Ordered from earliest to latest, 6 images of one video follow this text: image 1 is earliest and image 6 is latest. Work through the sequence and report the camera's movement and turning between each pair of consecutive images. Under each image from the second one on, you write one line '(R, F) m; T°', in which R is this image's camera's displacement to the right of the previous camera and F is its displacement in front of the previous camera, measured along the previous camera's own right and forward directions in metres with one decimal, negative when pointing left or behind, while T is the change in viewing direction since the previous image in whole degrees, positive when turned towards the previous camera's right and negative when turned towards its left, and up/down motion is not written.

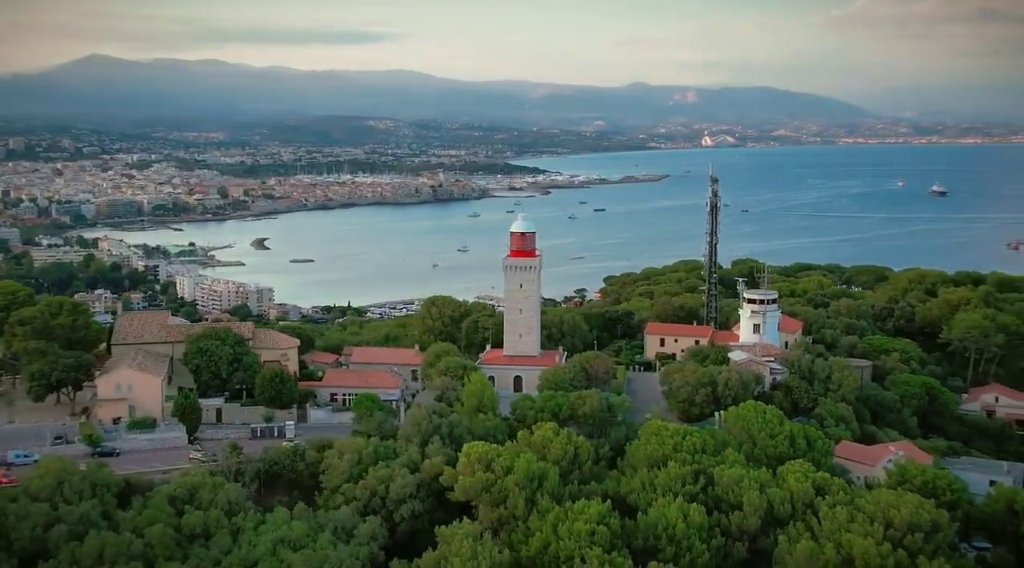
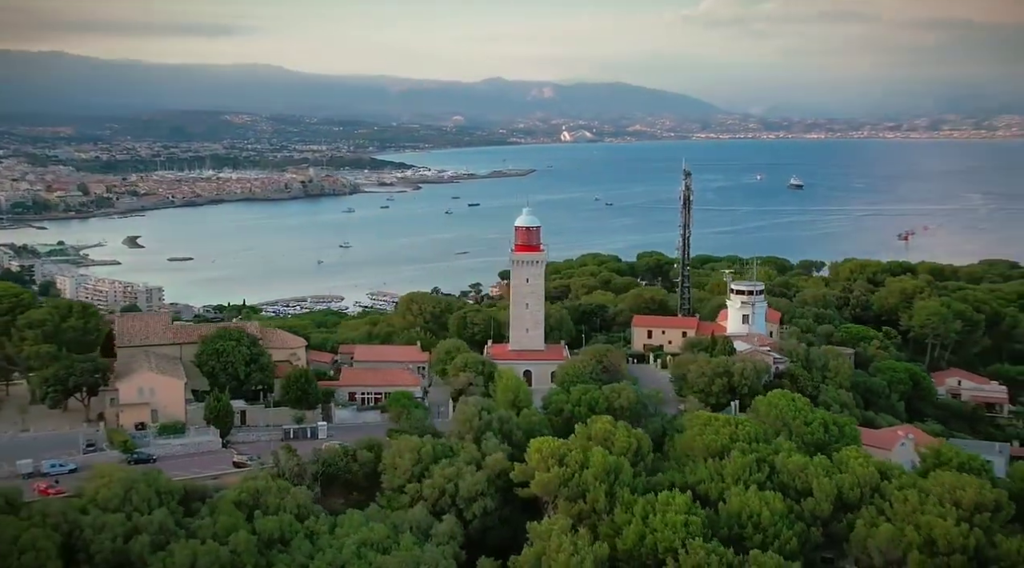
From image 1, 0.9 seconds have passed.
(-2.3, +0.3) m; +6°
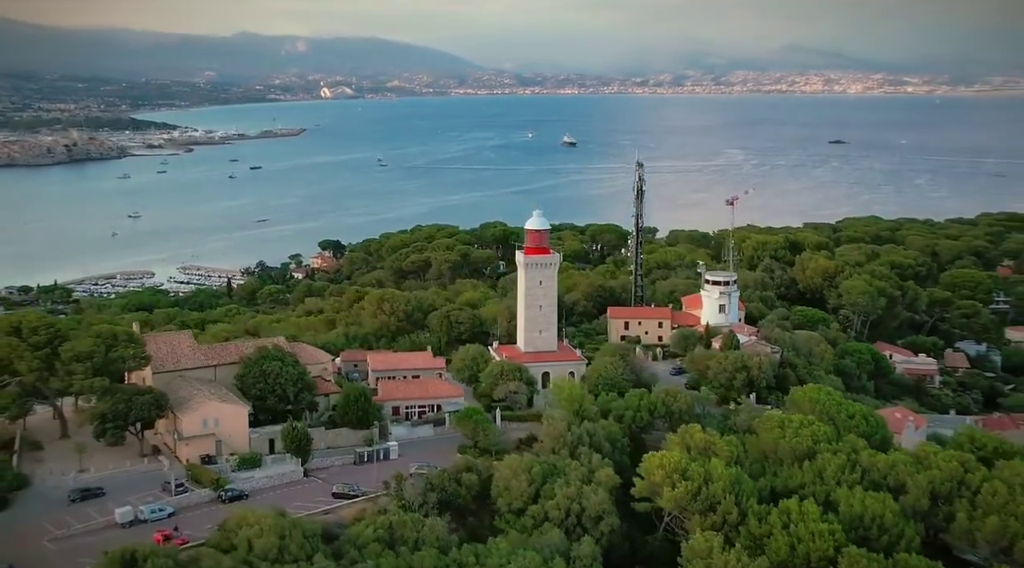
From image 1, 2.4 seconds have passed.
(-3.9, +0.4) m; +9°
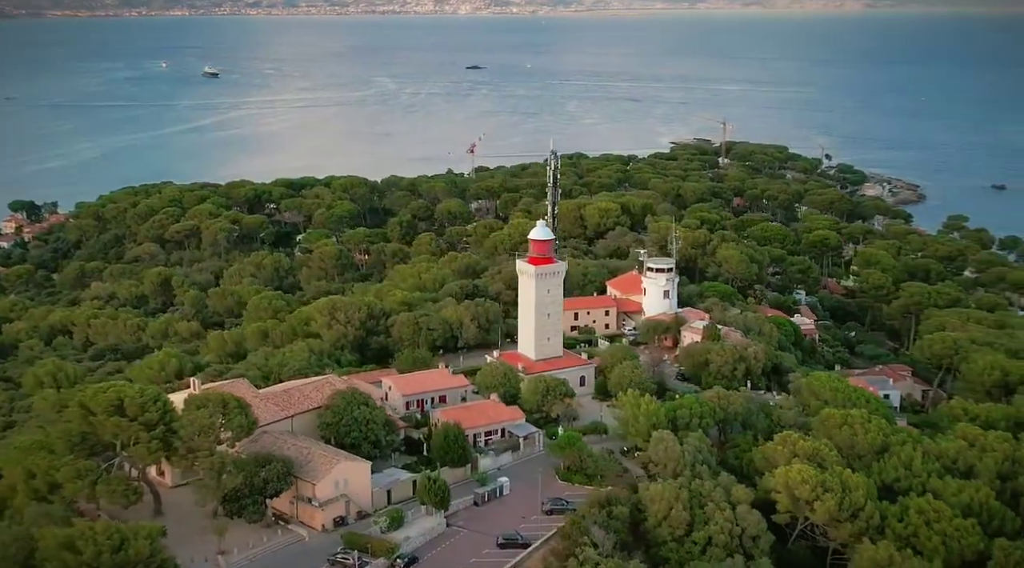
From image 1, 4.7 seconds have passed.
(-5.8, +0.7) m; +15°
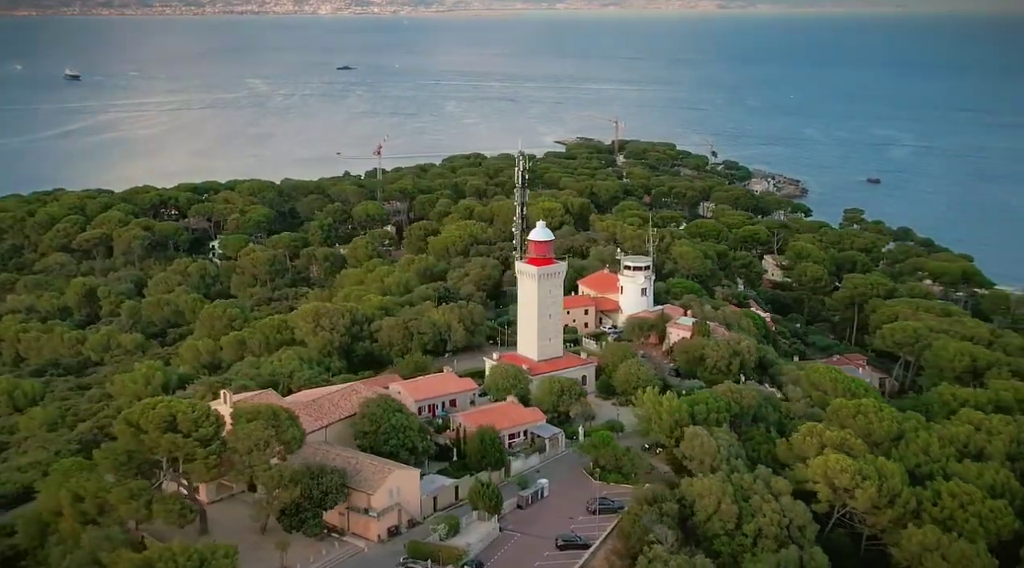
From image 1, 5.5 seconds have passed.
(-2.1, +0.1) m; +5°
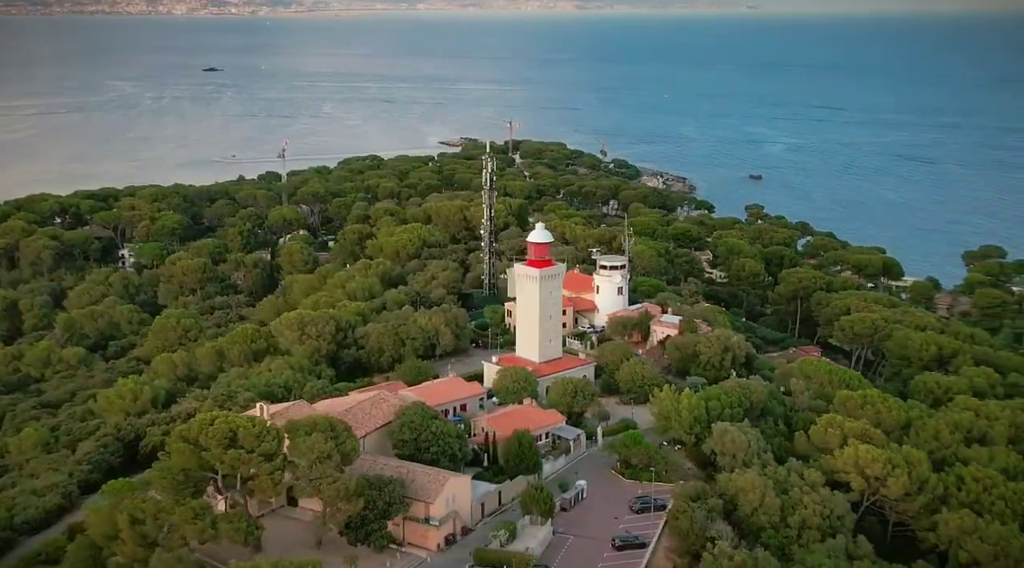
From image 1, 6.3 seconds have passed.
(-2.1, 0.0) m; +5°
